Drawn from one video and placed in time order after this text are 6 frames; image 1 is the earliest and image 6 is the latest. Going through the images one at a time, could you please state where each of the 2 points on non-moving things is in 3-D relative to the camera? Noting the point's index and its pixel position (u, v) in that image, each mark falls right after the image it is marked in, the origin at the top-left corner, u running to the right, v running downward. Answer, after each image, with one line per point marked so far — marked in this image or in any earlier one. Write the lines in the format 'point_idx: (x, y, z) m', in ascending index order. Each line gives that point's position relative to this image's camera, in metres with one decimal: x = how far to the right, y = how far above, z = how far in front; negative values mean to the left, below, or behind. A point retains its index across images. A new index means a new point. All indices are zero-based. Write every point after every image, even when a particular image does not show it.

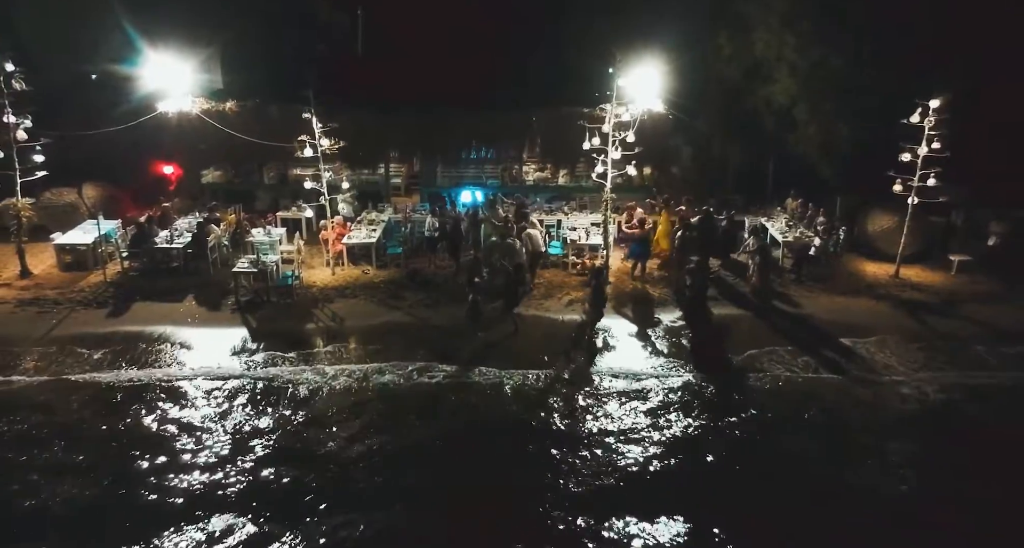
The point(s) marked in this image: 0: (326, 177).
0: (-4.6, +2.4, +13.8) m
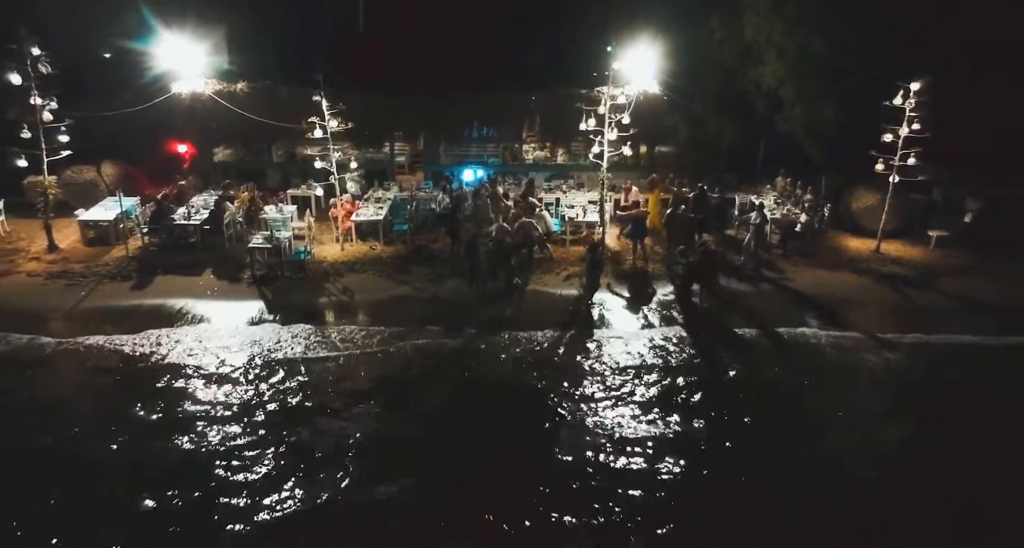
0: (-4.6, +3.0, +14.4) m
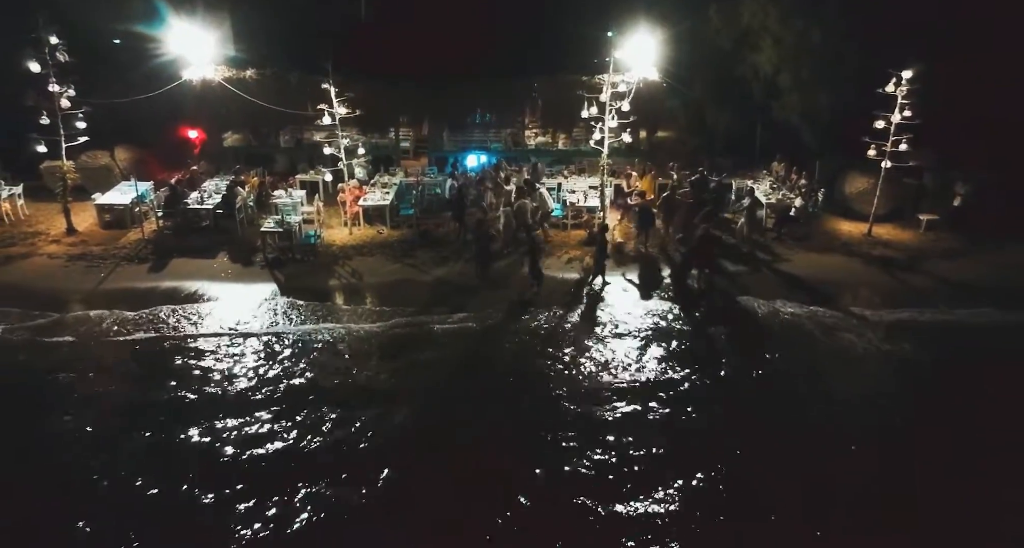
0: (-4.5, +3.5, +14.8) m
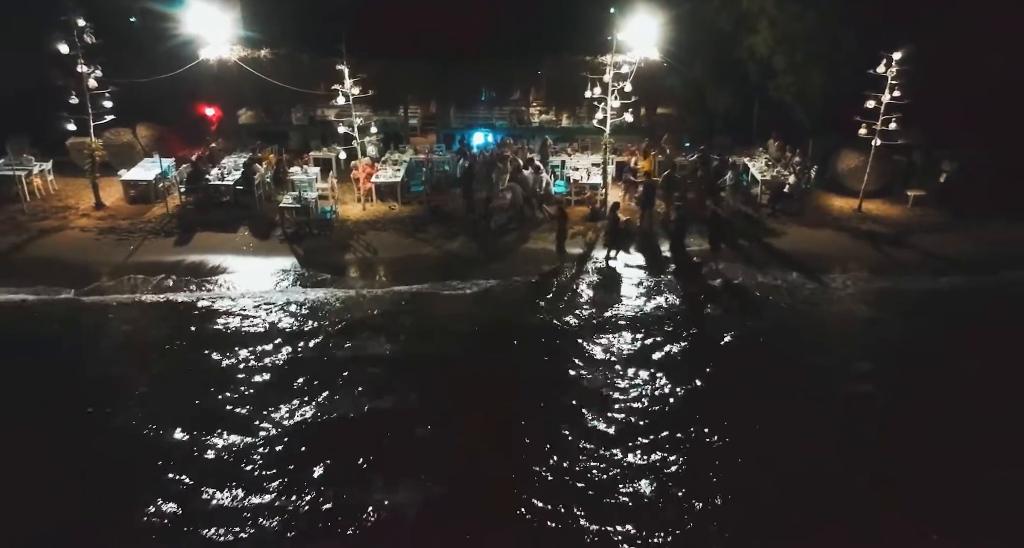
0: (-4.3, +4.2, +15.5) m
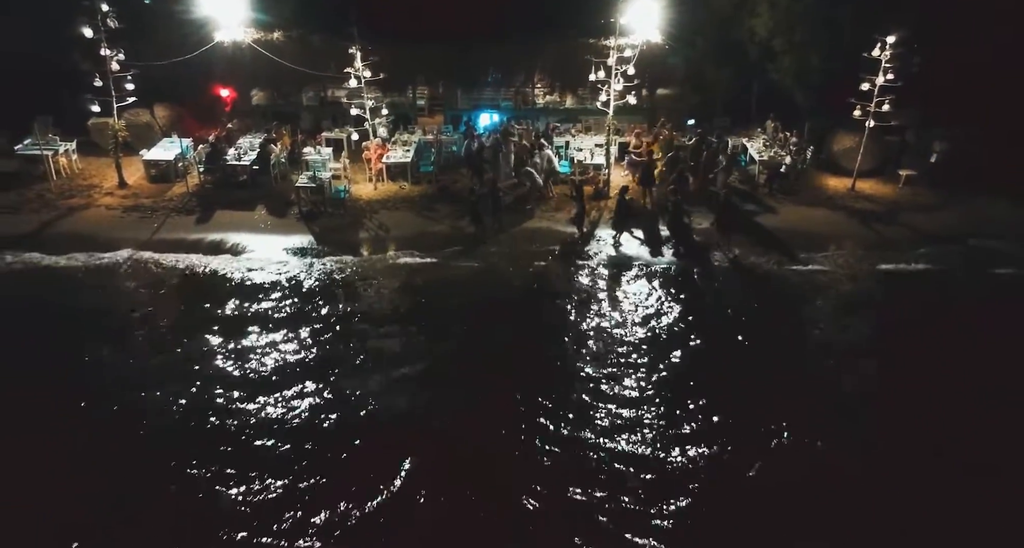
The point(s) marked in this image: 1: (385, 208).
0: (-4.2, +4.9, +16.0) m
1: (-3.5, +1.8, +15.0) m
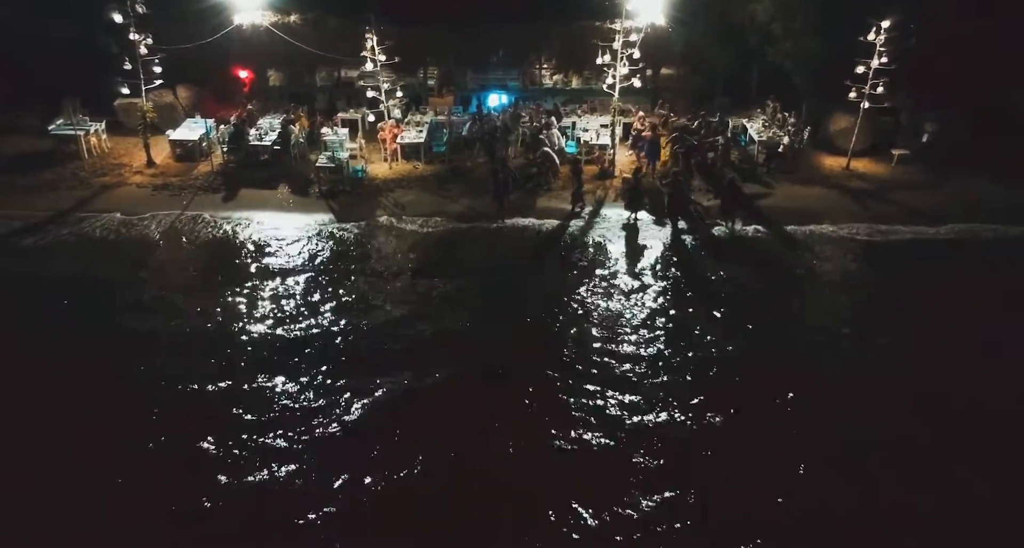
0: (-3.9, +5.7, +16.6) m
1: (-3.2, +2.5, +15.8) m
